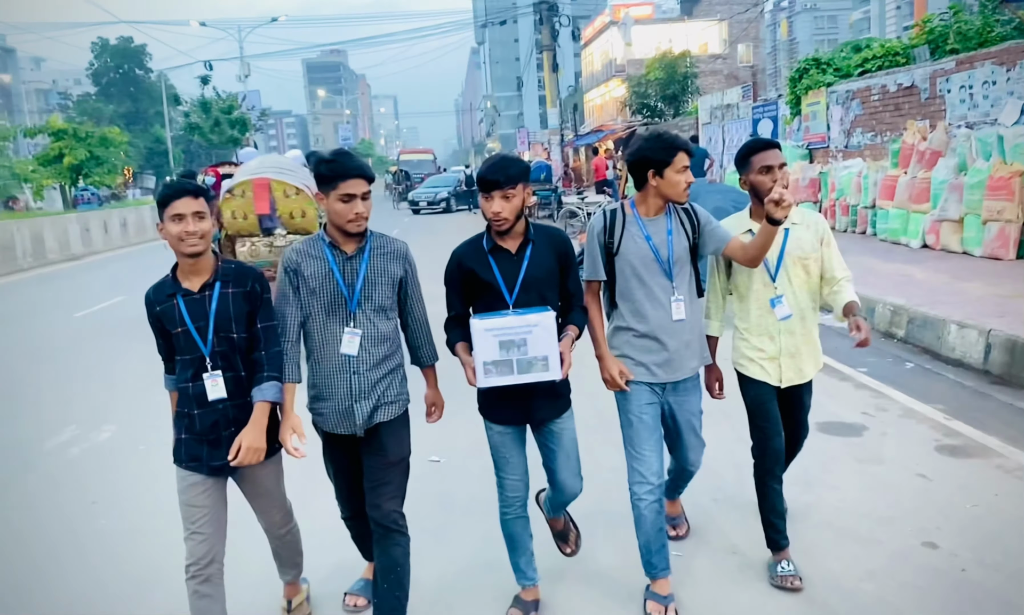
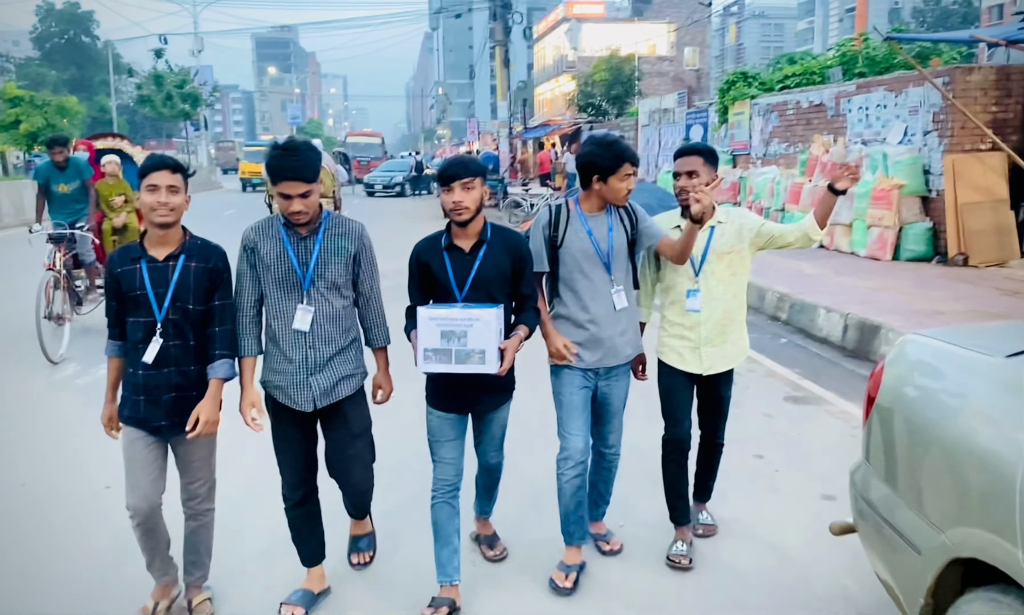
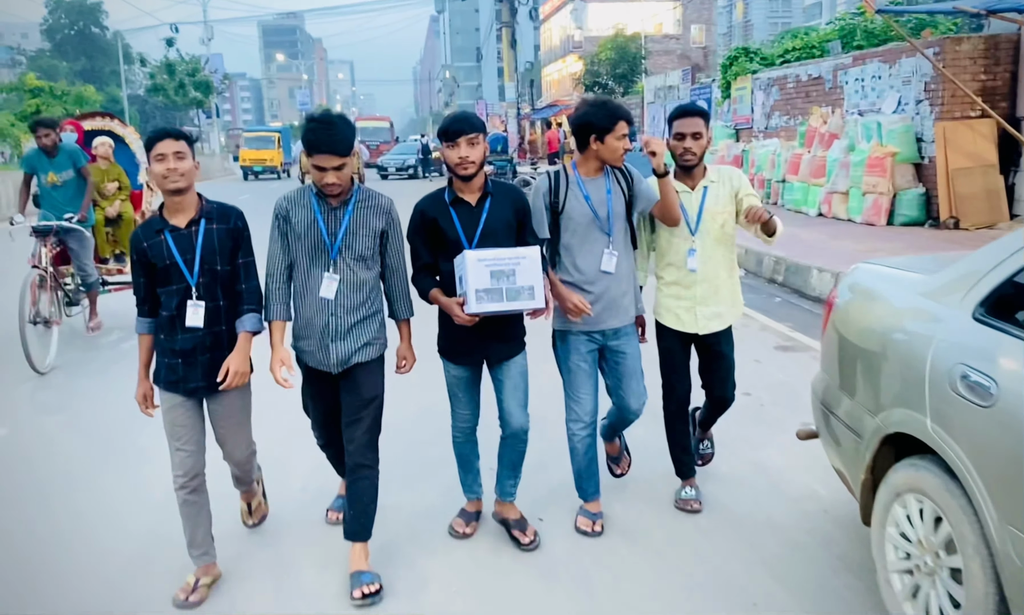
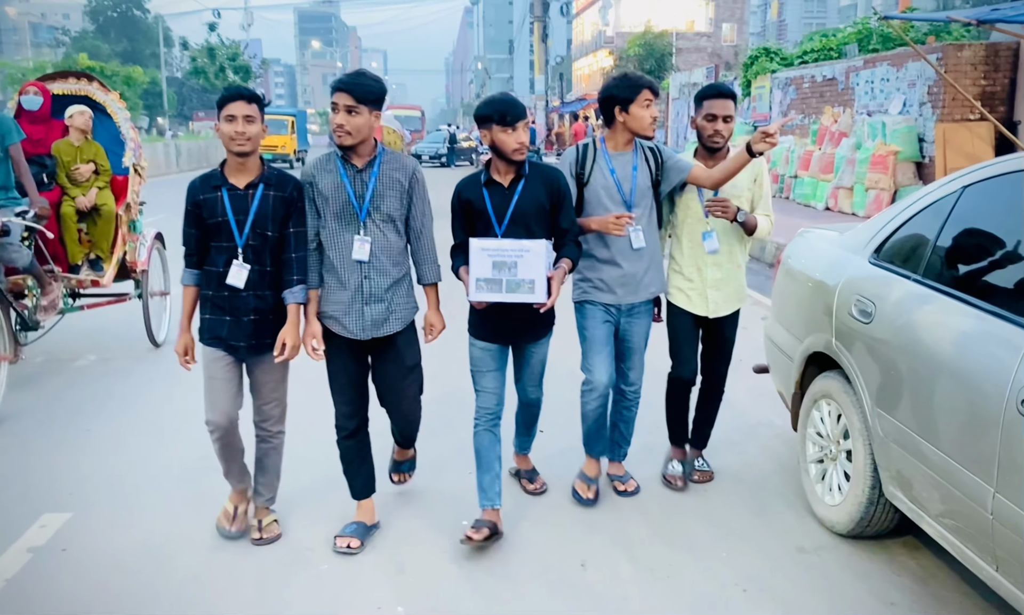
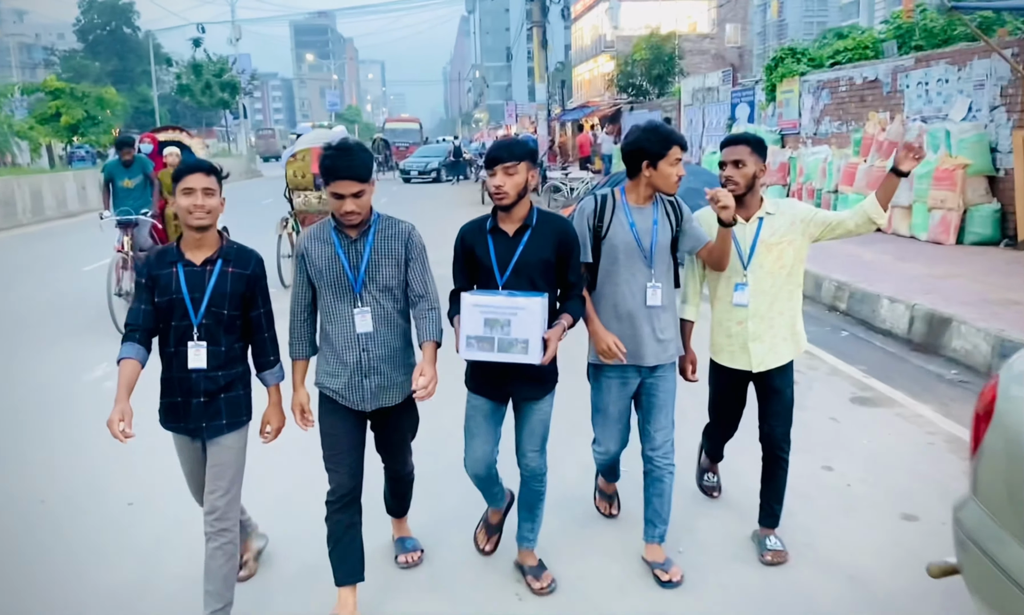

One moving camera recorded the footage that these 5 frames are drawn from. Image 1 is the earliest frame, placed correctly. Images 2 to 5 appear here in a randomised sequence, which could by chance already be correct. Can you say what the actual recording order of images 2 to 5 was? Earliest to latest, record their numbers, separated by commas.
5, 2, 3, 4
